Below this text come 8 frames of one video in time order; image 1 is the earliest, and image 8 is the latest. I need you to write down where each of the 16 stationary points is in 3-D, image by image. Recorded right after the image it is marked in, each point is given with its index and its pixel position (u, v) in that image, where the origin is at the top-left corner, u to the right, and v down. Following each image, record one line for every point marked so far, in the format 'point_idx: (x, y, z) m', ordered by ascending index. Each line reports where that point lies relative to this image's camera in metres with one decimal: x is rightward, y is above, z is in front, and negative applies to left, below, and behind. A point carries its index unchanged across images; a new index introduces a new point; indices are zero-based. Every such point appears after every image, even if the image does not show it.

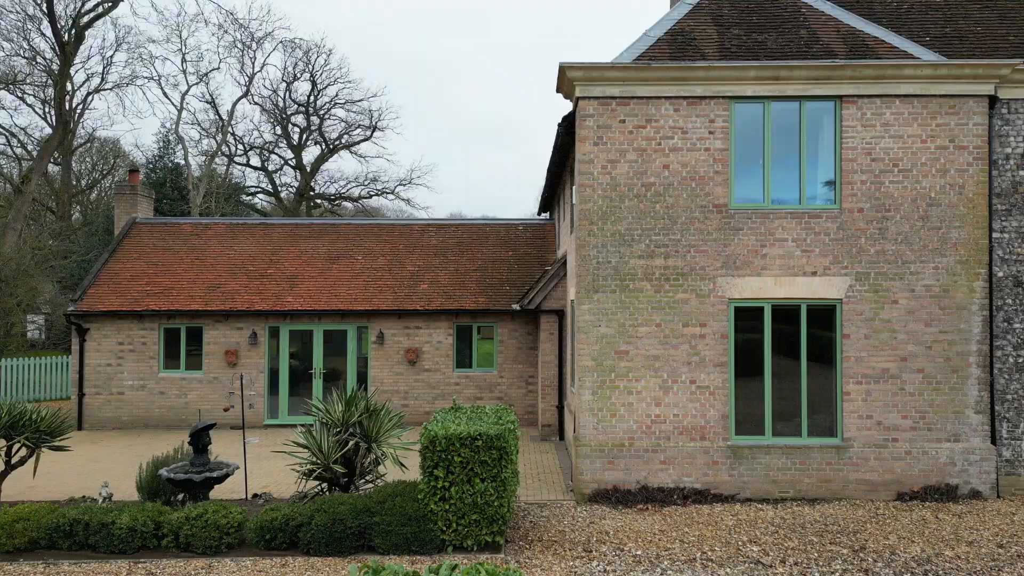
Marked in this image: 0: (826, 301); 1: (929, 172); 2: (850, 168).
0: (+3.5, -0.1, +8.8) m
1: (+4.7, +1.3, +8.8) m
2: (+3.8, +1.3, +8.8) m
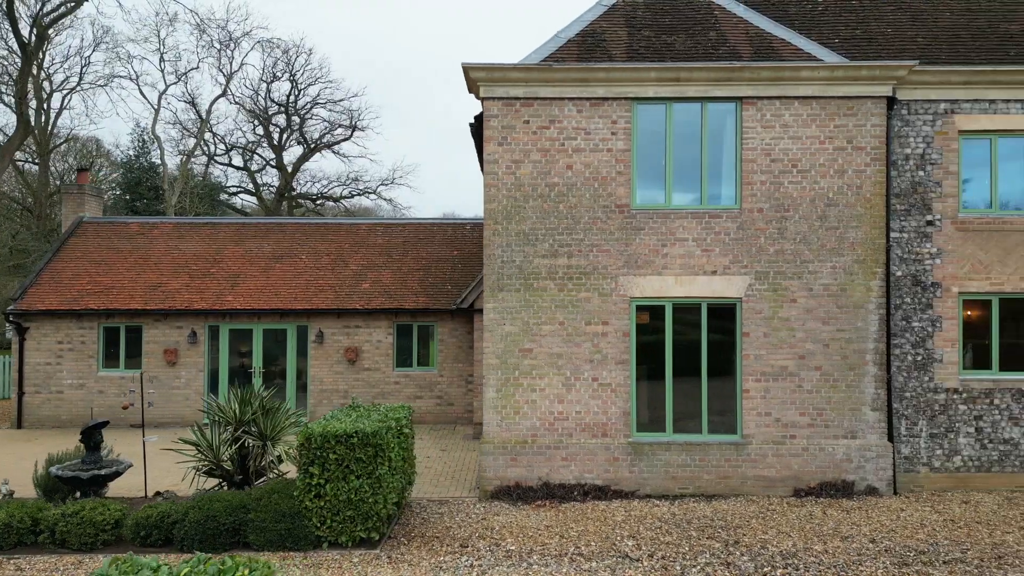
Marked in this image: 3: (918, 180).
0: (+2.5, -0.1, +8.9) m
1: (+3.6, +1.3, +8.9) m
2: (+2.7, +1.3, +8.9) m
3: (+4.7, +1.2, +9.1) m
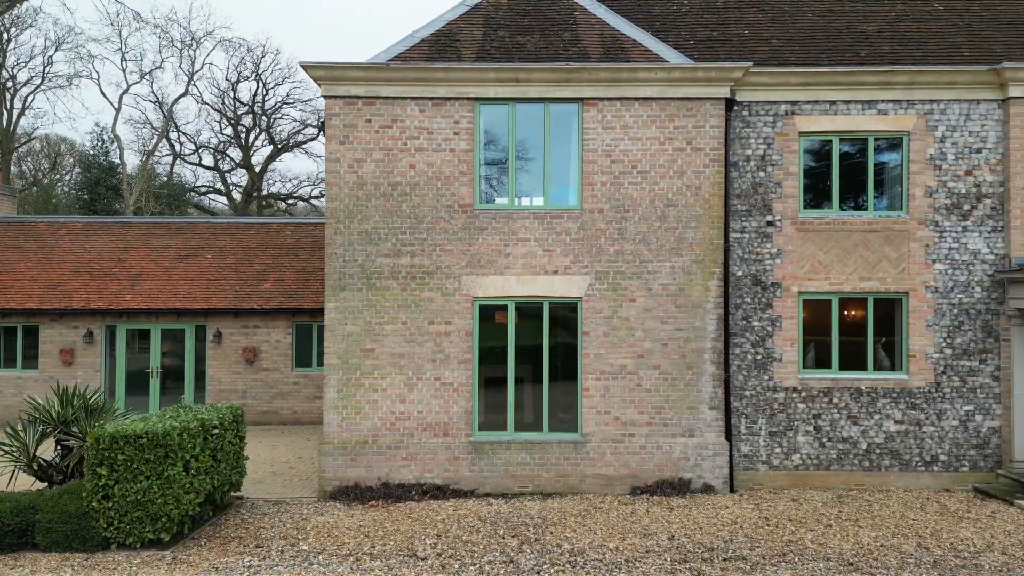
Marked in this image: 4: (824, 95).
0: (+0.6, -0.1, +9.0) m
1: (+1.8, +1.3, +9.0) m
2: (+0.9, +1.4, +9.0) m
3: (+2.9, +1.2, +9.1) m
4: (+3.6, +2.2, +9.1) m
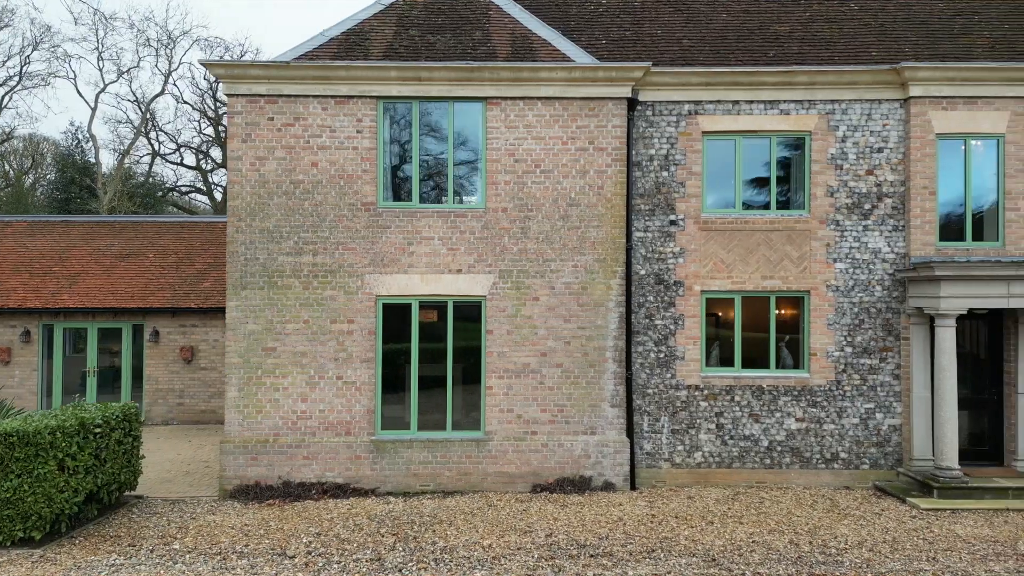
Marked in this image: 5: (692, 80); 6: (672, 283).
0: (-0.5, -0.1, +9.0) m
1: (+0.7, +1.3, +9.0) m
2: (-0.2, +1.4, +9.0) m
3: (+1.8, +1.3, +9.2) m
4: (+2.5, +2.2, +9.2) m
5: (+2.1, +2.4, +9.1) m
6: (+1.9, +0.1, +9.2) m
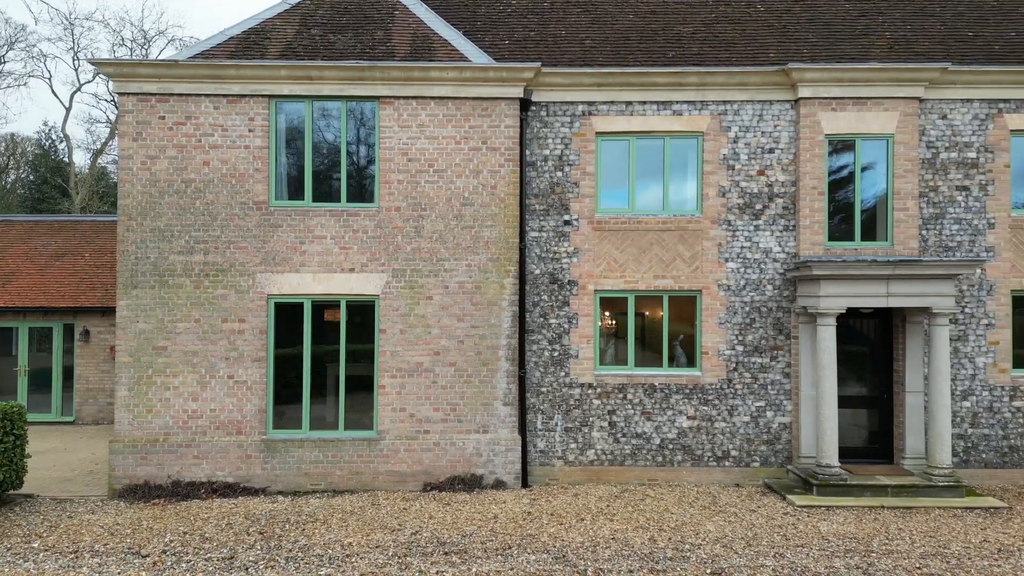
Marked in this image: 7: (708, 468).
0: (-1.7, -0.1, +9.0) m
1: (-0.6, +1.3, +9.0) m
2: (-1.4, +1.4, +9.0) m
3: (+0.5, +1.3, +9.2) m
4: (+1.2, +2.3, +9.2) m
5: (+0.8, +2.4, +9.1) m
6: (+0.6, +0.1, +9.2) m
7: (+2.3, -2.1, +9.1) m
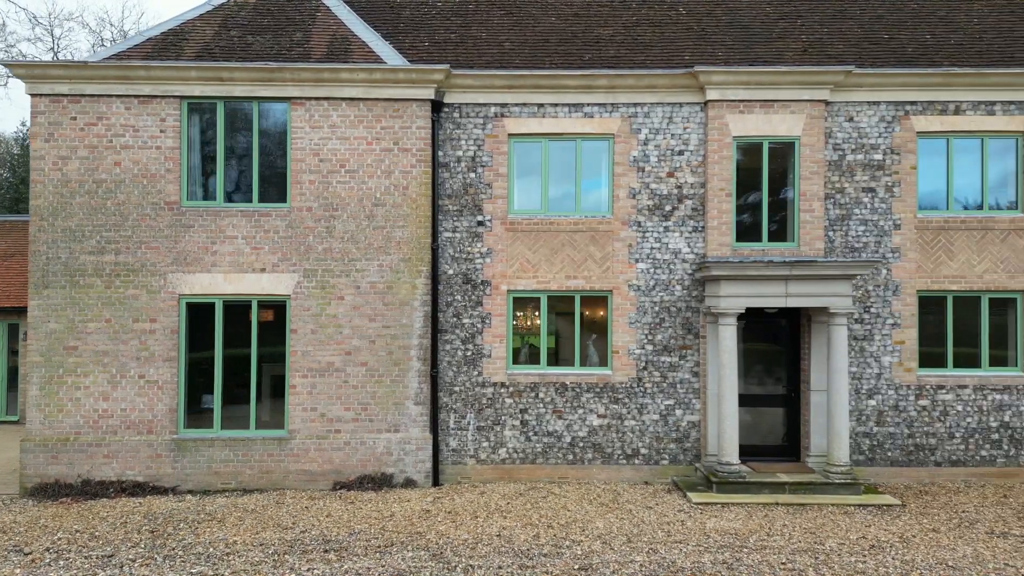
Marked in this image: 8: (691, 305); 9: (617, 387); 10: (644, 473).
0: (-2.7, -0.1, +9.1) m
1: (-1.6, +1.3, +9.1) m
2: (-2.5, +1.4, +9.1) m
3: (-0.5, +1.3, +9.3) m
4: (+0.2, +2.3, +9.3) m
5: (-0.2, +2.4, +9.2) m
6: (-0.4, +0.1, +9.3) m
7: (+1.2, -2.1, +9.2) m
8: (+2.1, -0.2, +9.3) m
9: (+1.2, -1.2, +9.3) m
10: (+1.5, -2.2, +9.2) m
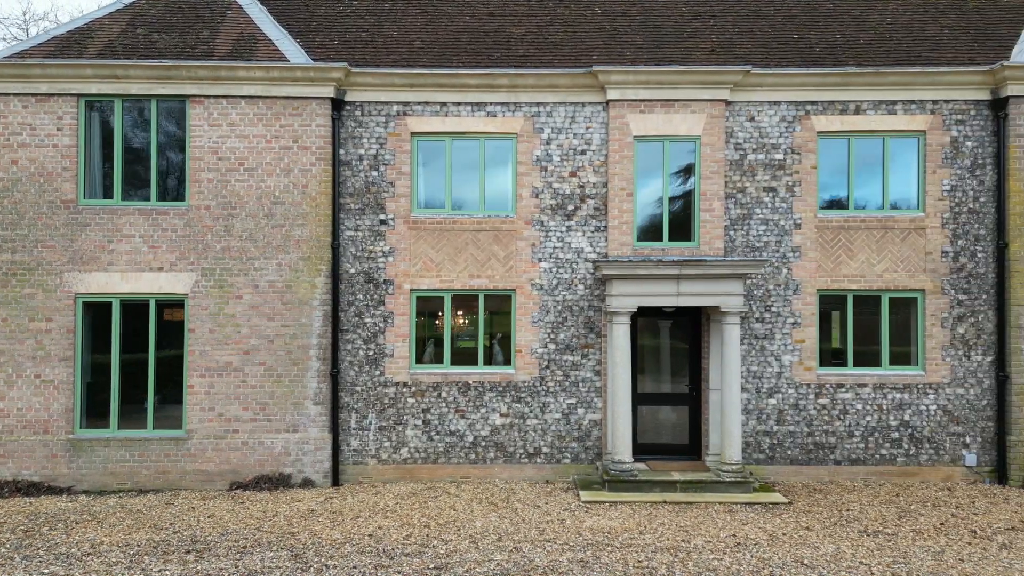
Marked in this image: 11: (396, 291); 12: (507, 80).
0: (-3.9, -0.1, +9.0) m
1: (-2.8, +1.3, +9.1) m
2: (-3.6, +1.4, +9.0) m
3: (-1.7, +1.3, +9.3) m
4: (-0.9, +2.3, +9.3) m
5: (-1.4, +2.4, +9.2) m
6: (-1.5, +0.1, +9.3) m
7: (+0.1, -2.1, +9.2) m
8: (+1.0, -0.2, +9.3) m
9: (+0.1, -1.2, +9.3) m
10: (+0.4, -2.2, +9.2) m
11: (-1.4, 0.0, +9.3) m
12: (-0.1, +2.4, +9.2) m
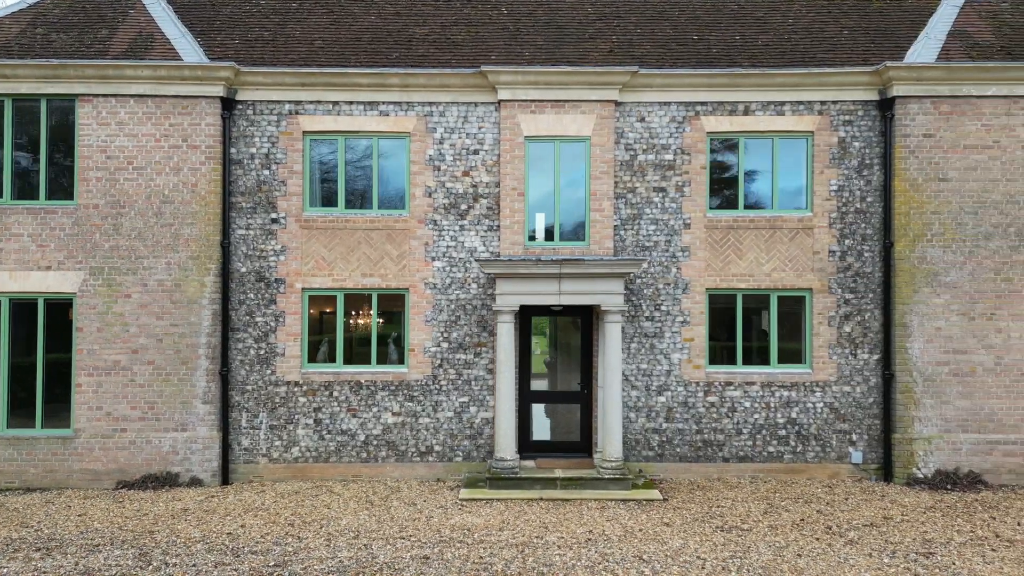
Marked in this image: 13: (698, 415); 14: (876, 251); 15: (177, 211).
0: (-5.2, -0.1, +9.0) m
1: (-4.0, +1.4, +9.1) m
2: (-4.9, +1.4, +9.0) m
3: (-3.0, +1.3, +9.3) m
4: (-2.2, +2.3, +9.3) m
5: (-2.6, +2.4, +9.2) m
6: (-2.8, +0.1, +9.3) m
7: (-1.2, -2.1, +9.3) m
8: (-0.3, -0.2, +9.3) m
9: (-1.2, -1.1, +9.3) m
10: (-0.9, -2.2, +9.3) m
11: (-2.7, 0.0, +9.3) m
12: (-1.3, +2.5, +9.2) m
13: (+2.2, -1.5, +9.2) m
14: (+4.3, +0.4, +9.3) m
15: (-3.9, +0.9, +9.1) m
